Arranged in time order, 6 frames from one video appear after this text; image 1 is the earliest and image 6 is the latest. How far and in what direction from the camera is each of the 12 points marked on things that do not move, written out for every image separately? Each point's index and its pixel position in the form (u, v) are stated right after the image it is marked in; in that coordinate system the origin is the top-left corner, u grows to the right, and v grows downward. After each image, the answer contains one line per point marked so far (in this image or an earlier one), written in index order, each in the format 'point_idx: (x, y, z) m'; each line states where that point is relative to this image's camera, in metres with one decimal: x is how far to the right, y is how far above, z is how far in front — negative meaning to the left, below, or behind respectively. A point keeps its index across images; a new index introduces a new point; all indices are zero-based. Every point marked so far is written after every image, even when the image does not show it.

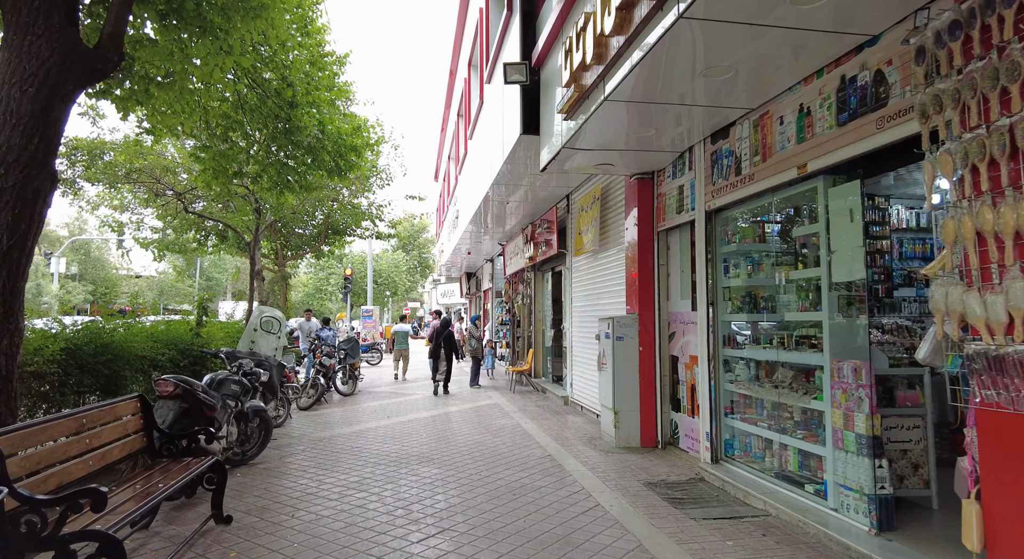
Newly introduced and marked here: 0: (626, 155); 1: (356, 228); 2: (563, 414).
0: (+1.1, +1.2, +6.3) m
1: (-3.6, +1.2, +15.1) m
2: (+0.7, -1.9, +9.1) m
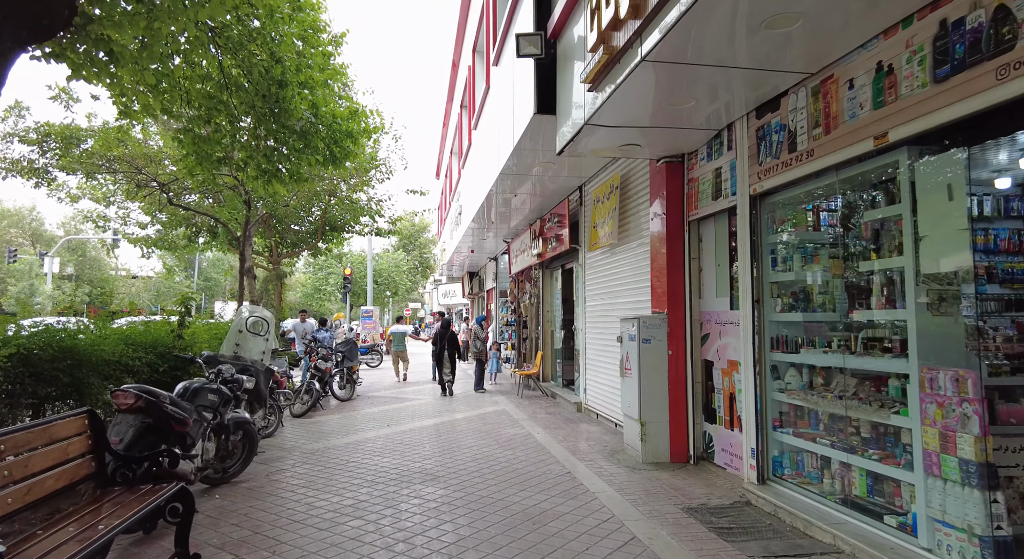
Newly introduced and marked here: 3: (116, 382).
0: (+1.2, +1.2, +5.6) m
1: (-3.5, +1.2, +14.4) m
2: (+0.8, -1.8, +8.4) m
3: (-3.5, -0.9, +5.8) m
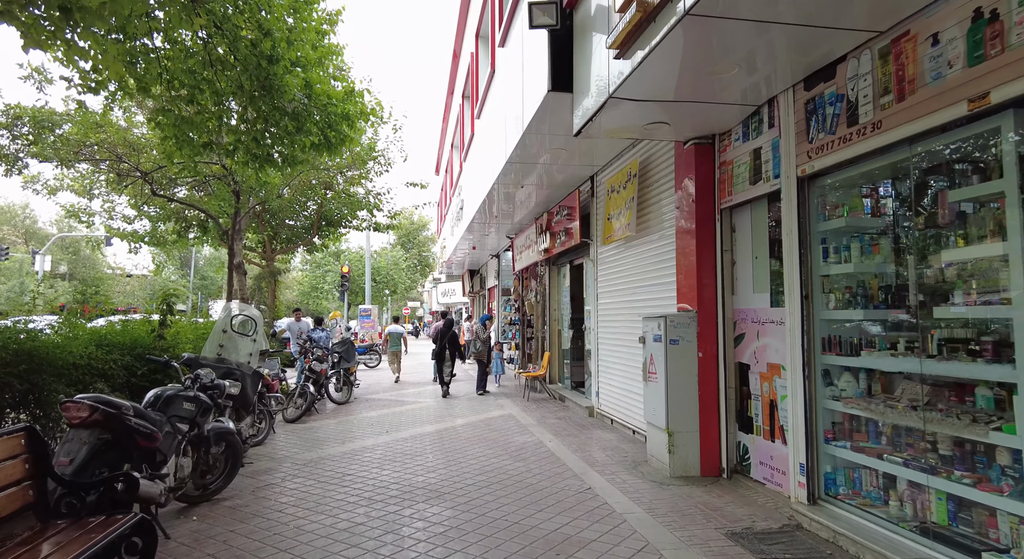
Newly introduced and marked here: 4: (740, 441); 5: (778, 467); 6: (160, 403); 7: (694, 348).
0: (+1.3, +1.3, +5.0) m
1: (-3.4, +1.3, +13.8) m
2: (+0.9, -1.8, +7.9) m
3: (-3.4, -0.9, +5.3) m
4: (+1.8, -1.3, +5.2) m
5: (+1.9, -1.3, +4.7) m
6: (-2.2, -0.8, +4.1) m
7: (+1.5, -0.6, +5.3) m
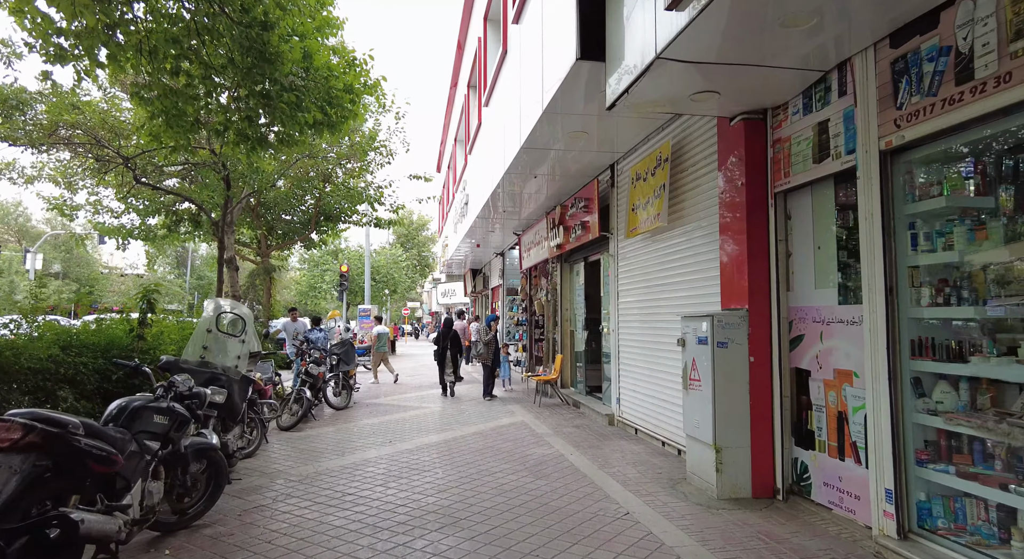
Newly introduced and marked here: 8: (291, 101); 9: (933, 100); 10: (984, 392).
0: (+1.5, +1.3, +4.4) m
1: (-3.2, +1.3, +13.1) m
2: (+1.1, -1.7, +7.2) m
3: (-3.2, -0.8, +4.6) m
4: (+2.0, -1.2, +4.5) m
5: (+2.1, -1.3, +4.0) m
6: (-2.1, -0.7, +3.5) m
7: (+1.7, -0.5, +4.7) m
8: (-2.1, +1.7, +6.1) m
9: (+2.1, +0.9, +3.3) m
10: (+2.3, -0.6, +3.2) m
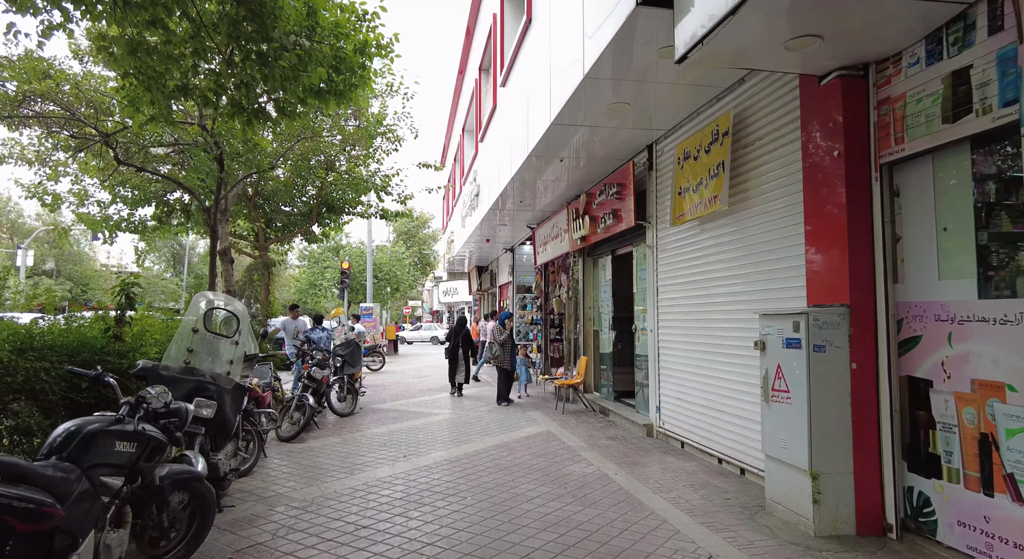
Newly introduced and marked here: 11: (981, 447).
0: (+1.8, +1.4, +3.5) m
1: (-2.9, +1.4, +12.3) m
2: (+1.4, -1.7, +6.4) m
3: (-2.9, -0.7, +3.7) m
4: (+2.3, -1.2, +3.7) m
5: (+2.4, -1.2, +3.2) m
6: (-1.8, -0.7, +2.6) m
7: (+2.0, -0.4, +3.8) m
8: (-1.8, +1.7, +5.3) m
9: (+2.4, +1.0, +2.5) m
10: (+2.6, -0.5, +2.4) m
11: (+2.4, -0.8, +3.3) m
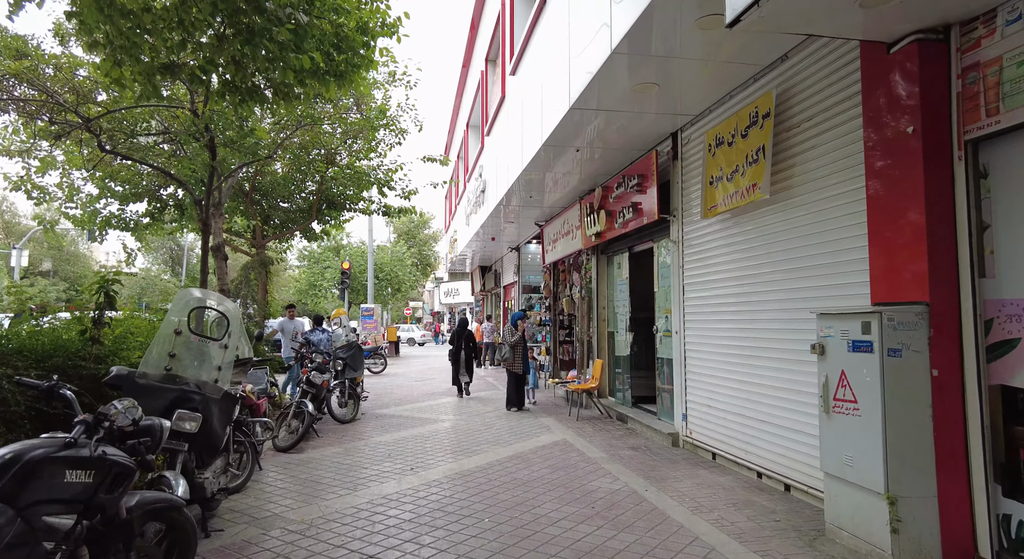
0: (+2.0, +1.4, +3.0) m
1: (-2.8, +1.4, +11.8) m
2: (+1.5, -1.7, +5.8) m
3: (-2.8, -0.7, +3.2) m
4: (+2.4, -1.1, +3.2) m
5: (+2.5, -1.2, +2.6) m
6: (-1.6, -0.6, +2.1) m
7: (+2.1, -0.4, +3.3) m
8: (-1.6, +1.8, +4.8) m
9: (+2.6, +1.0, +2.0) m
10: (+2.8, -0.5, +1.9) m
11: (+2.5, -0.8, +2.8) m
